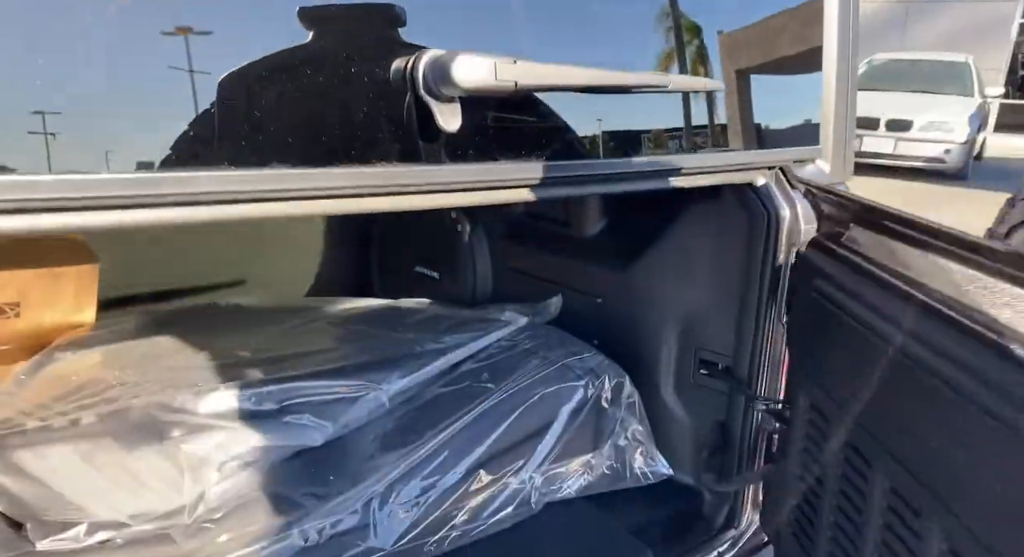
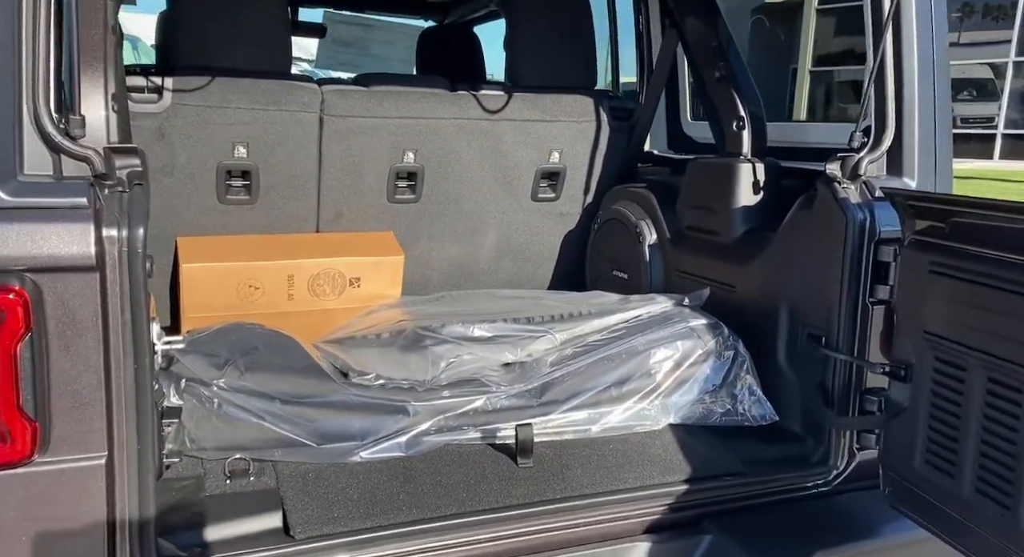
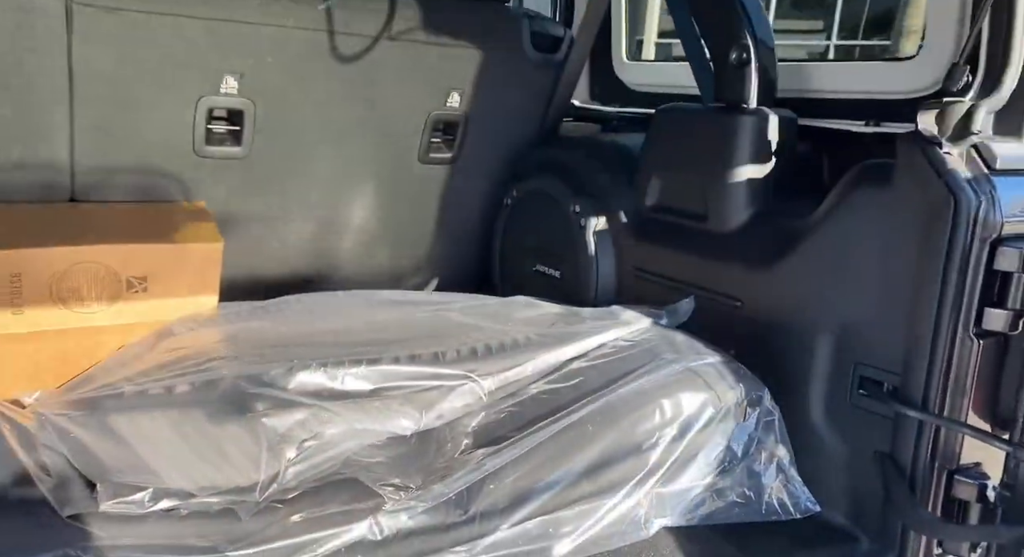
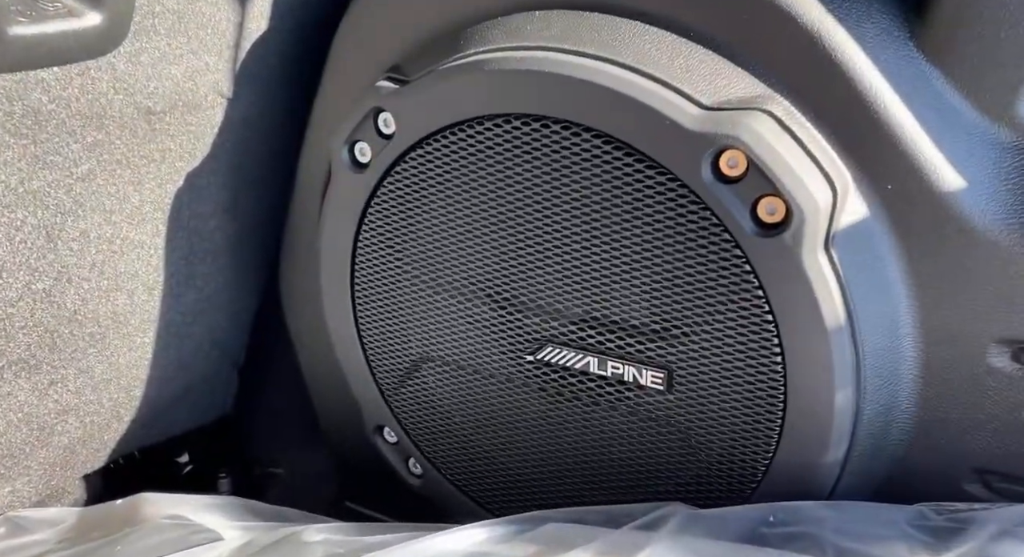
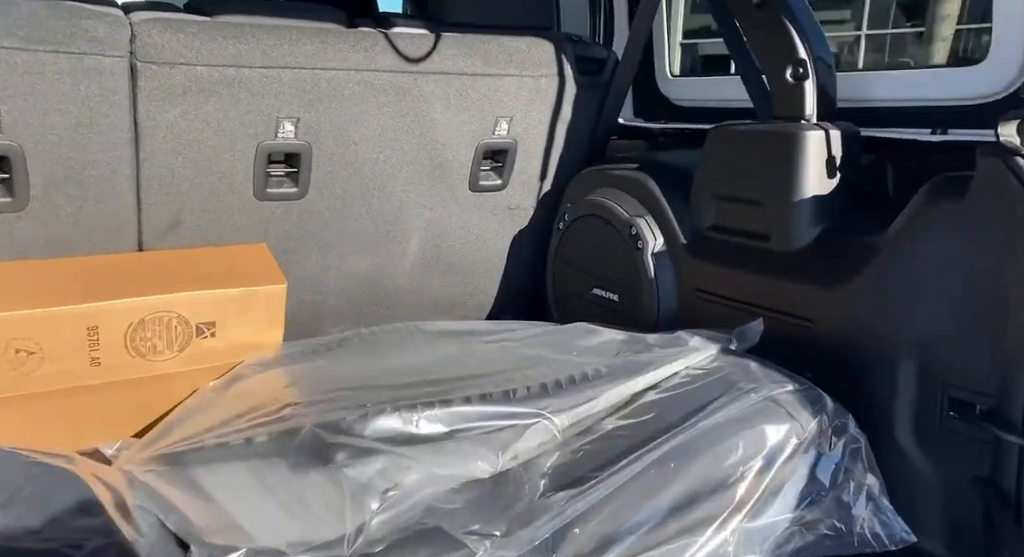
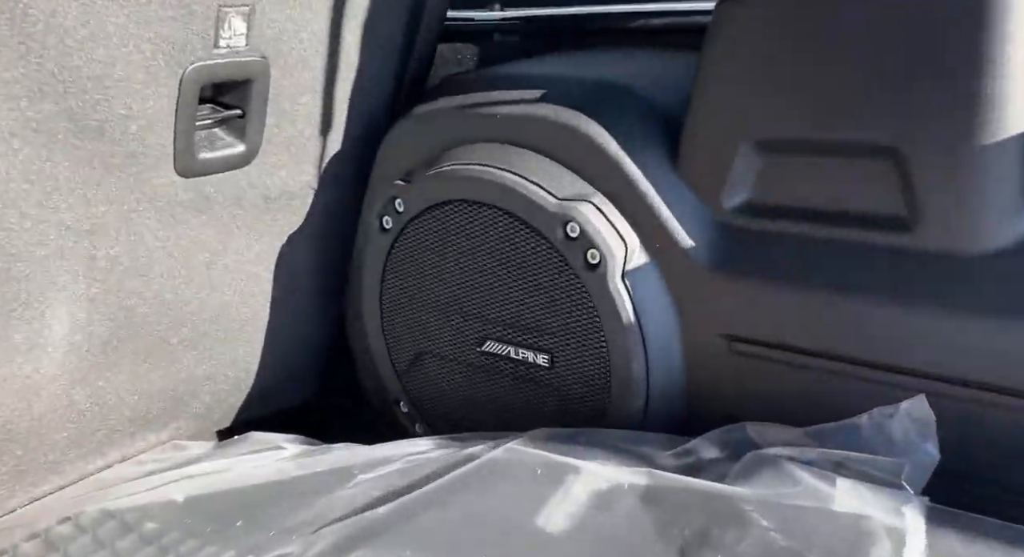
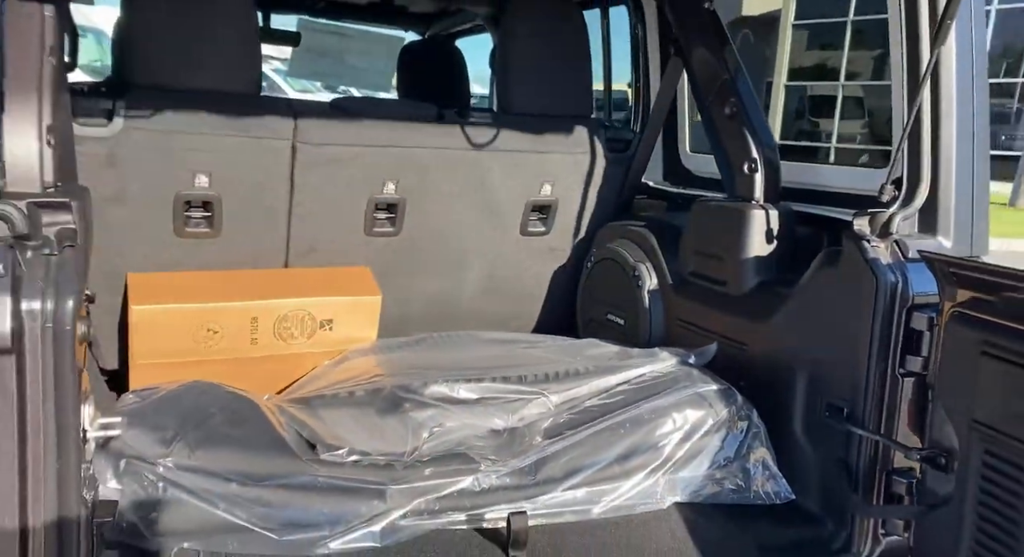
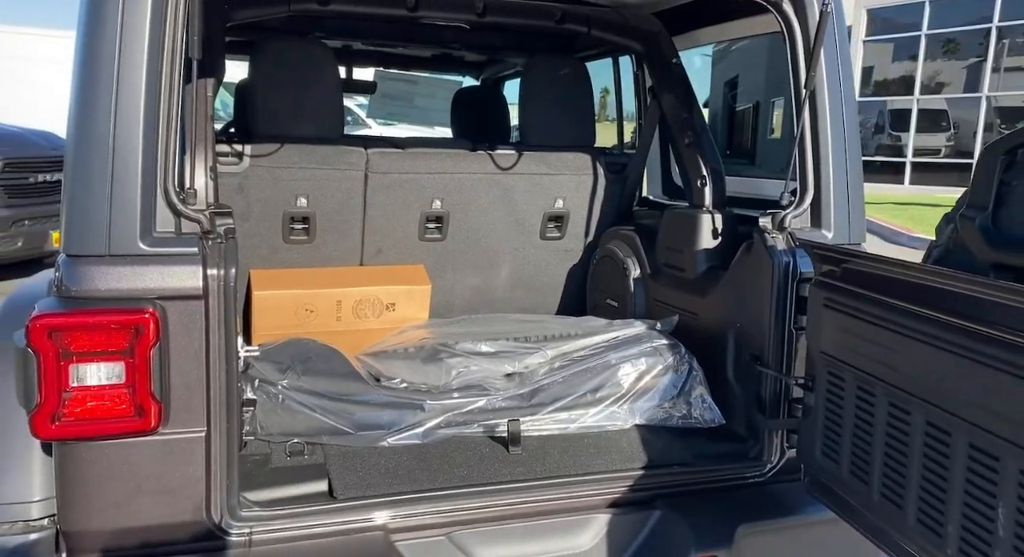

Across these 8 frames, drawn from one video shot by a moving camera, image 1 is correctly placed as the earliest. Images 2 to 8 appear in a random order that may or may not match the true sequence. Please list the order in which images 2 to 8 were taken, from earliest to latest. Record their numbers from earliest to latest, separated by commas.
3, 7, 8, 2, 5, 6, 4
